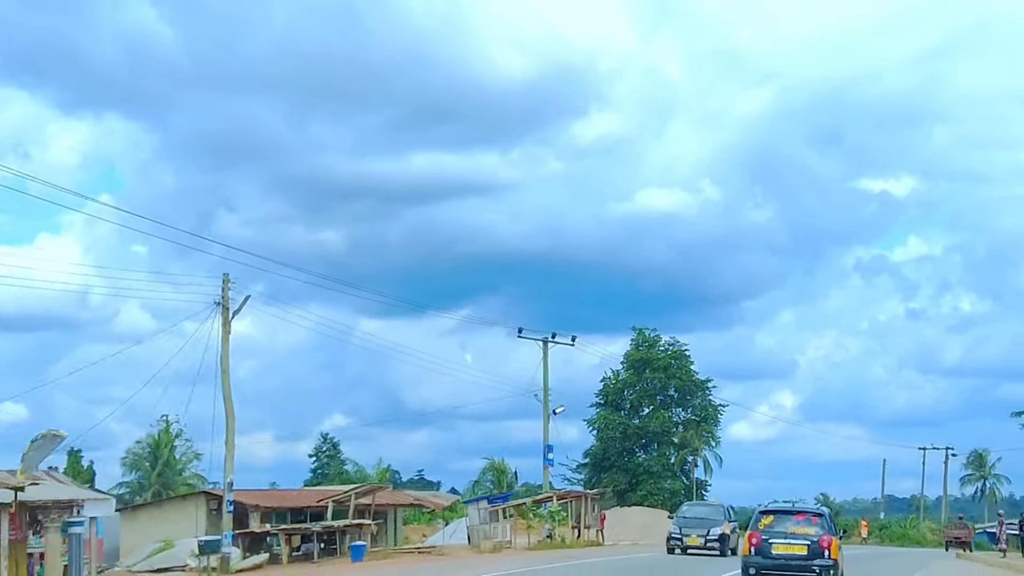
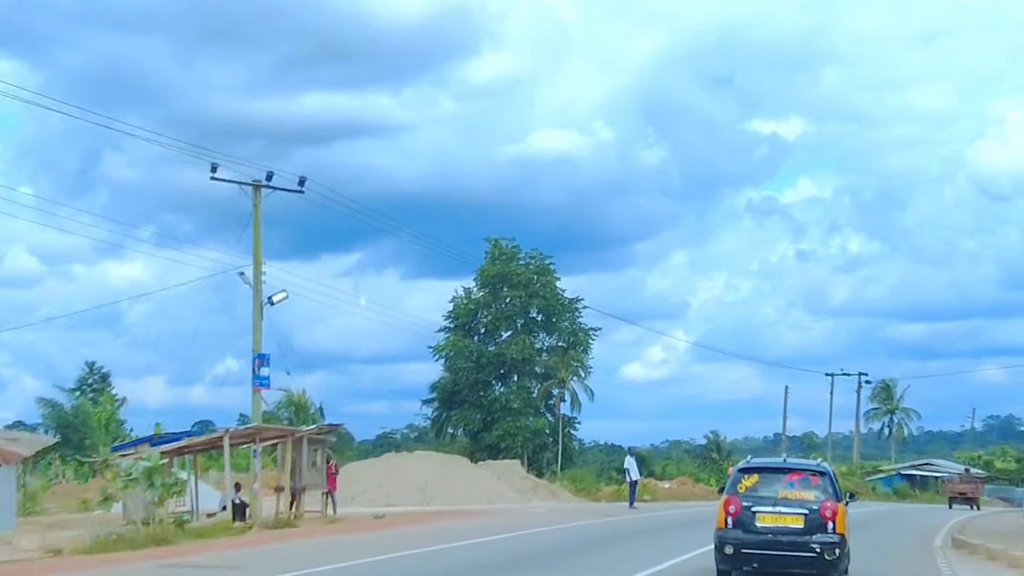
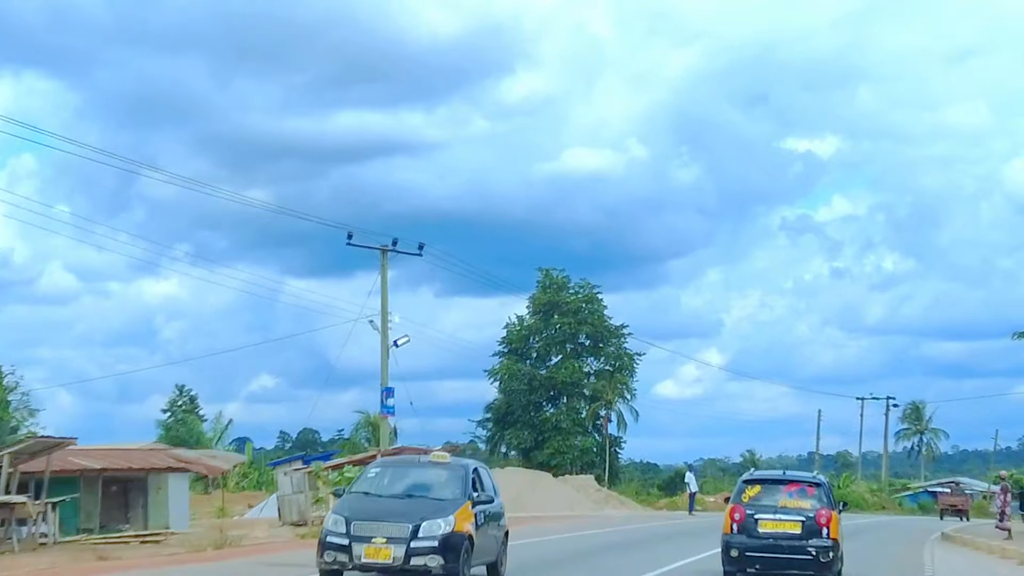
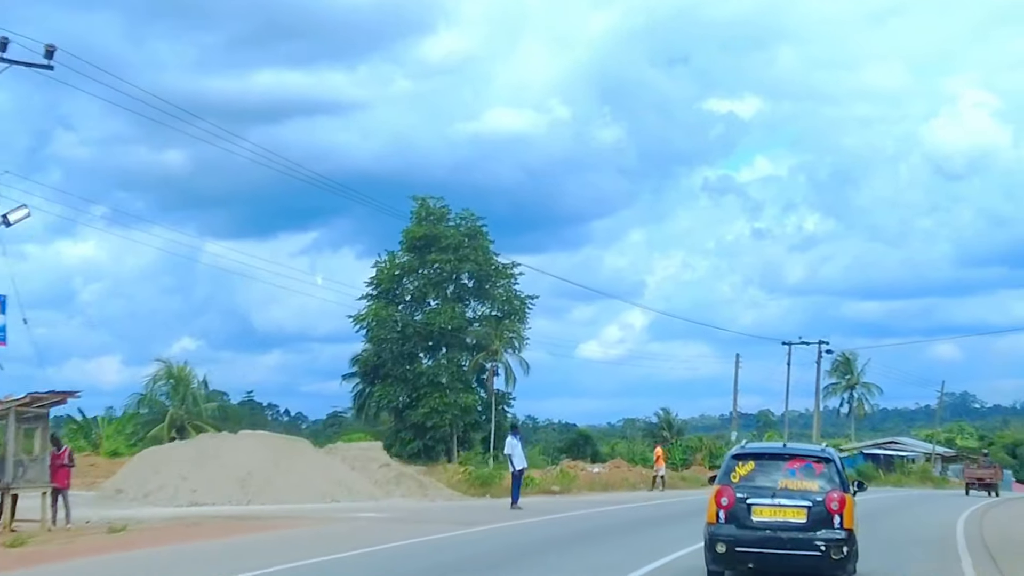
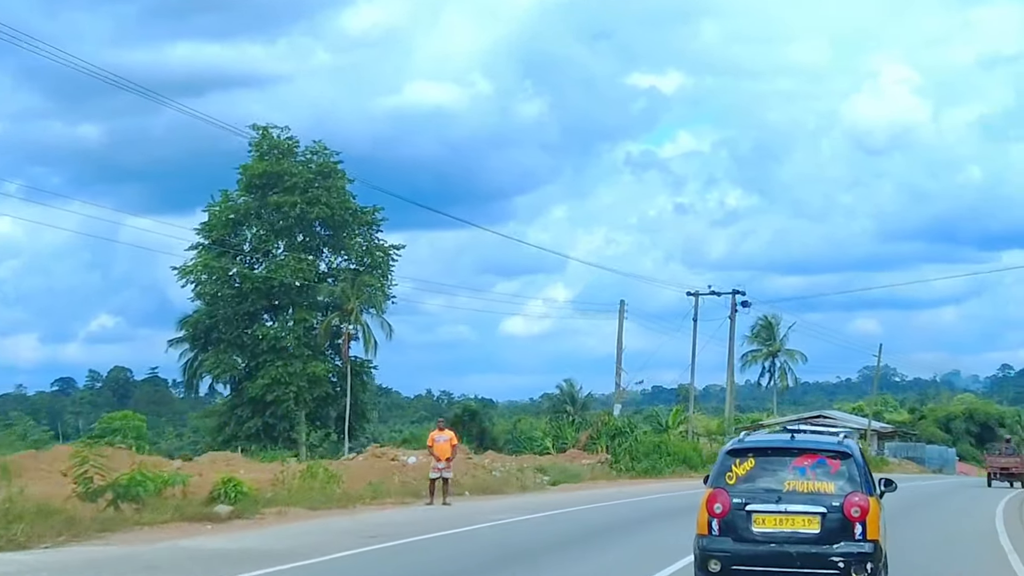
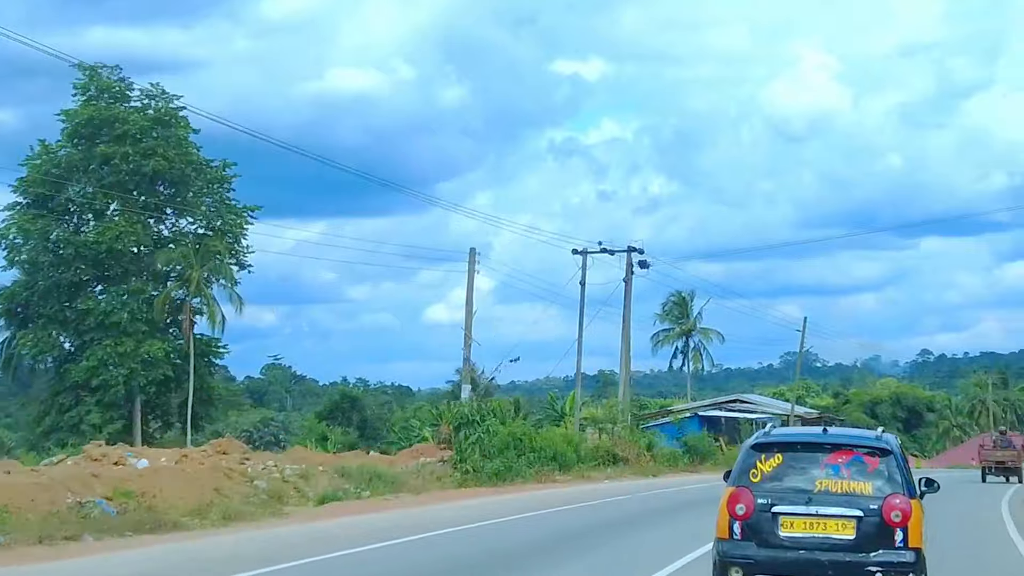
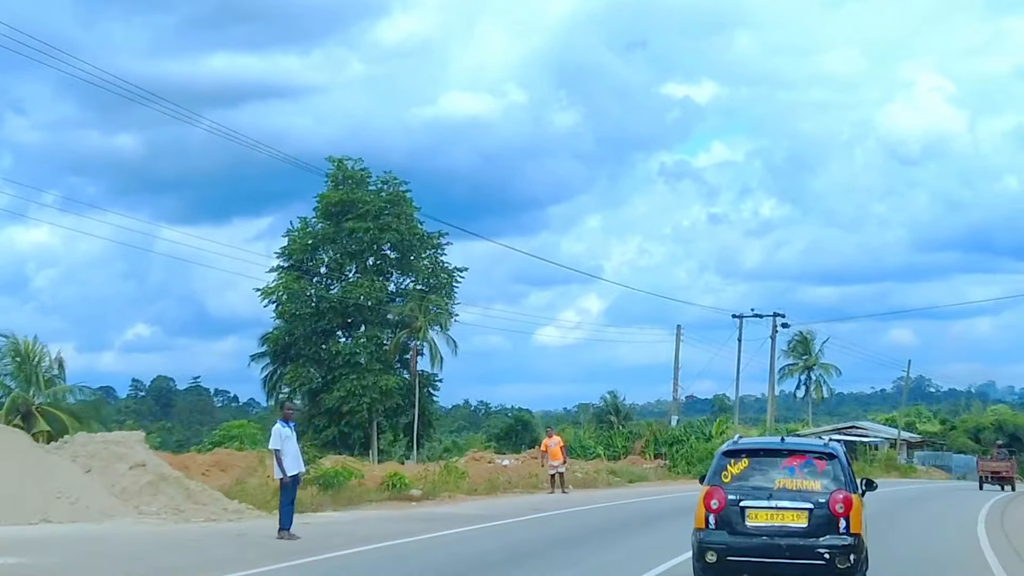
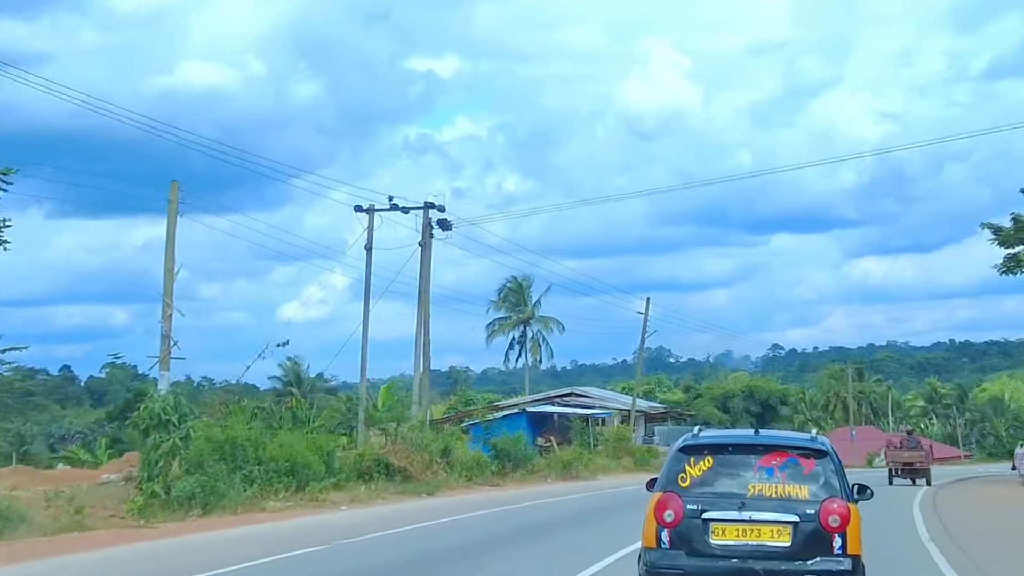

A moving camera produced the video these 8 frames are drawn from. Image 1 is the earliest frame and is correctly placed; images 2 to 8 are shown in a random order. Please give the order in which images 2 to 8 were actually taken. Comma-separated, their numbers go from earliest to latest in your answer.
3, 2, 4, 7, 5, 6, 8
